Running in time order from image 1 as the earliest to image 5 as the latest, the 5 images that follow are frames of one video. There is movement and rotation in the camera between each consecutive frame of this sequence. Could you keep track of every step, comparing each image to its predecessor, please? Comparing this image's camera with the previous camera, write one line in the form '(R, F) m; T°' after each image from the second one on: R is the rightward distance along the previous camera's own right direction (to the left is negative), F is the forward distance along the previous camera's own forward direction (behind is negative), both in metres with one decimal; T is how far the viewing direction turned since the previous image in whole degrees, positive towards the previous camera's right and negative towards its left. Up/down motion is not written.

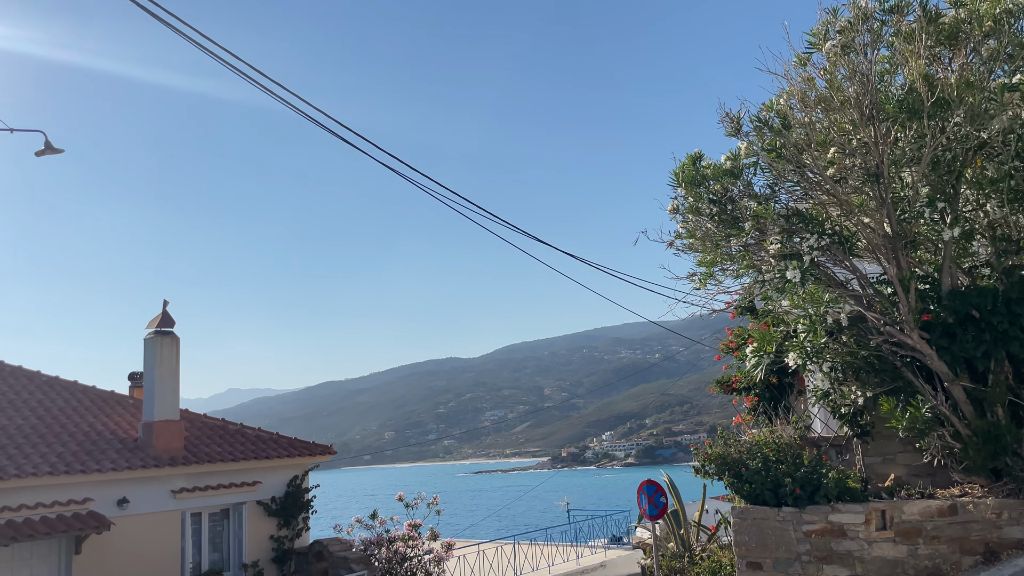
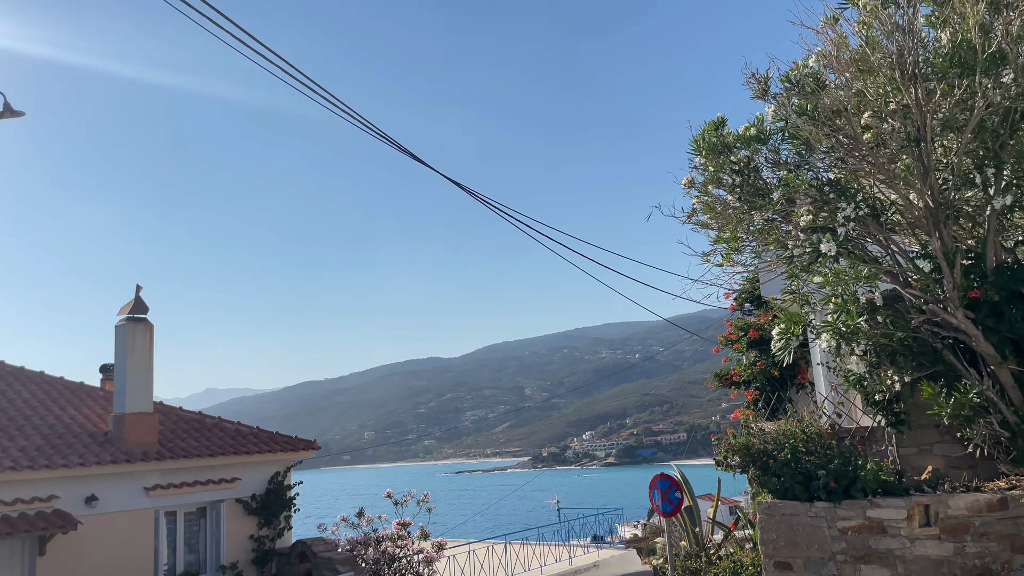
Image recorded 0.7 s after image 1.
(-0.2, +0.6) m; +1°
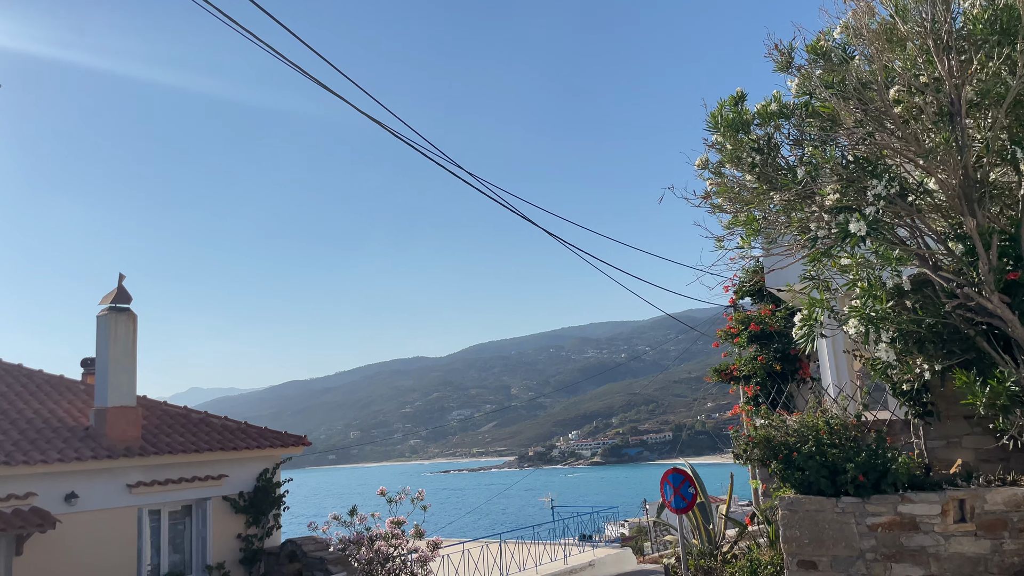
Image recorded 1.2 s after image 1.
(-0.1, +0.3) m; +1°
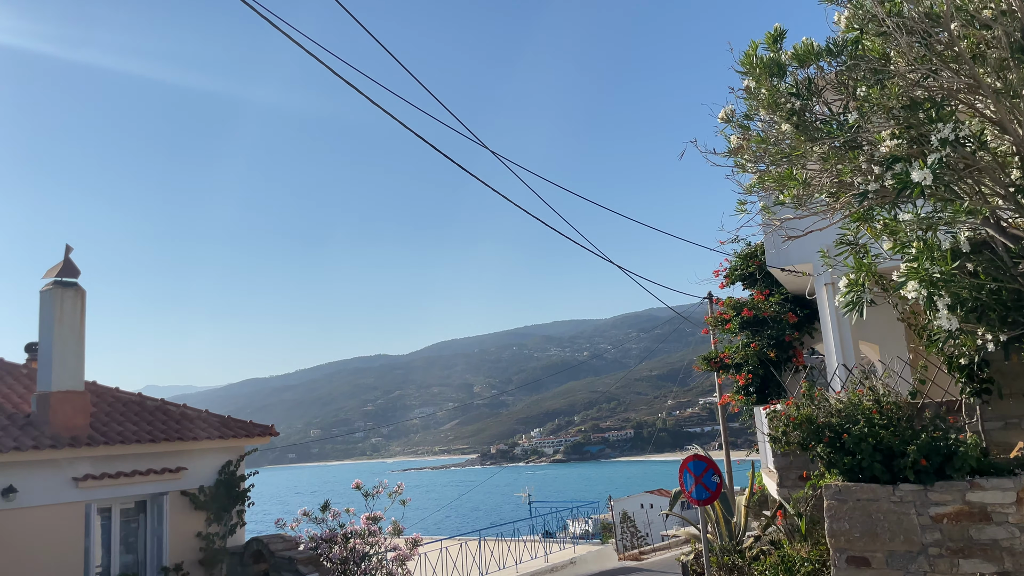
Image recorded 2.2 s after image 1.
(-0.3, +0.7) m; +3°
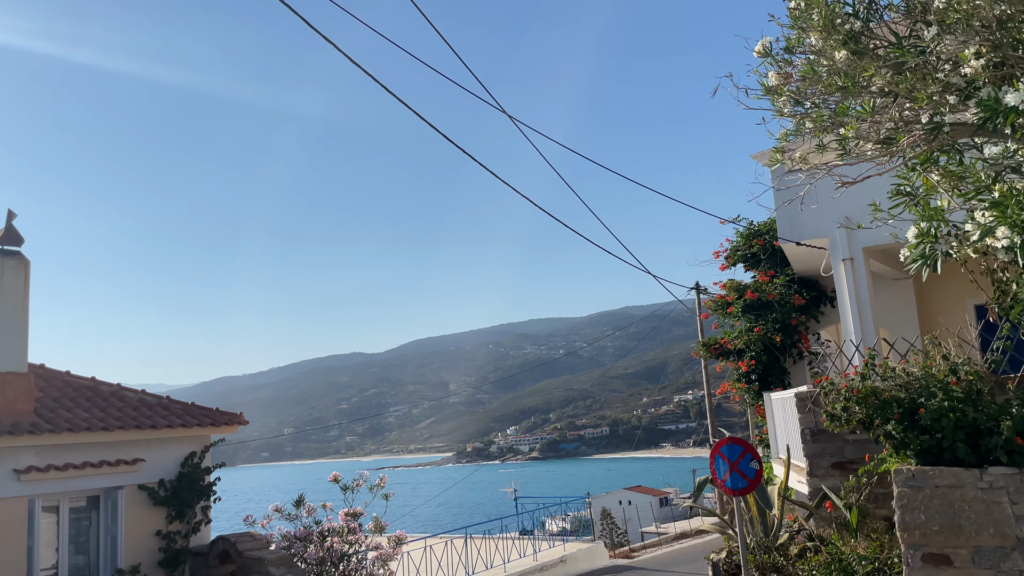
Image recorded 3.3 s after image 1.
(-0.2, +0.8) m; +2°
